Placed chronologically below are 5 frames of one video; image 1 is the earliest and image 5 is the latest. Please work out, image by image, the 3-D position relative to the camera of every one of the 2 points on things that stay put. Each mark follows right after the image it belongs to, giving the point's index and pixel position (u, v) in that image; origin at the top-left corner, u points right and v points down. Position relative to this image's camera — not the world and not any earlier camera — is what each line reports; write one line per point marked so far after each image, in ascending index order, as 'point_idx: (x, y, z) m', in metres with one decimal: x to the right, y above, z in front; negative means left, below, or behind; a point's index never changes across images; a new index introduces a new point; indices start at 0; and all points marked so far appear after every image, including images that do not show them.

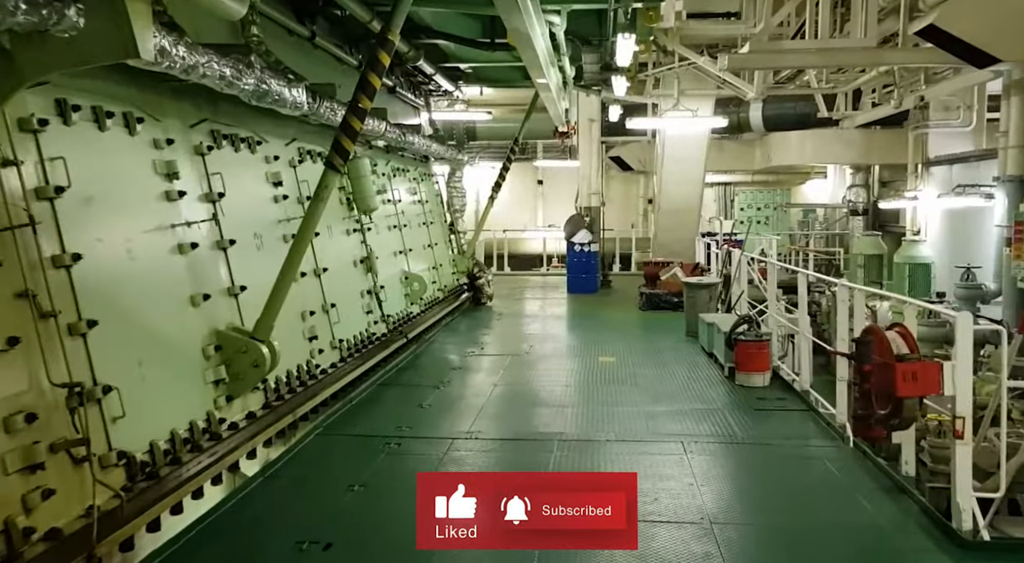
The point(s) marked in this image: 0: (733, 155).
0: (+4.4, +2.5, +14.2) m
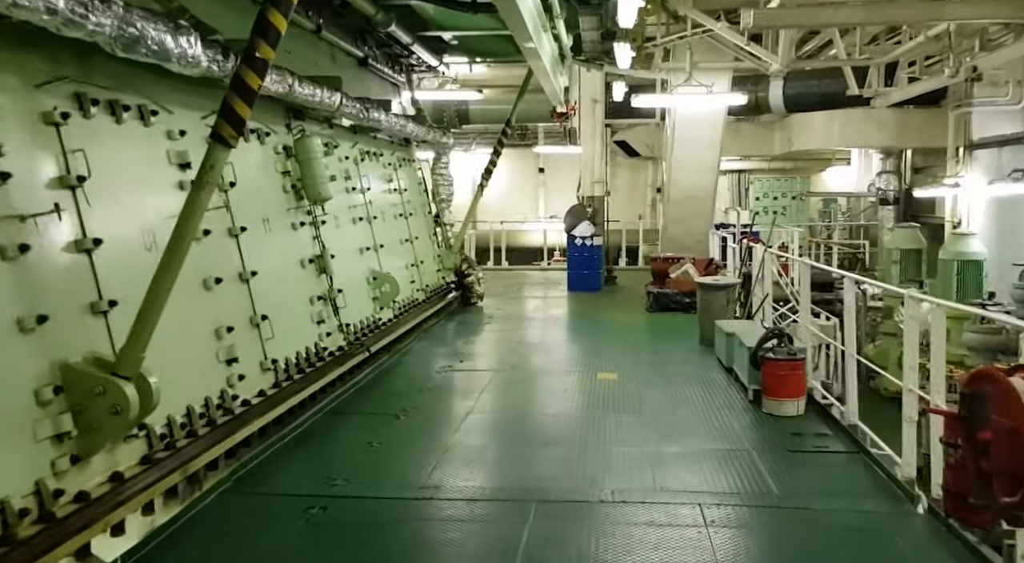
0: (+4.4, +2.6, +13.0) m
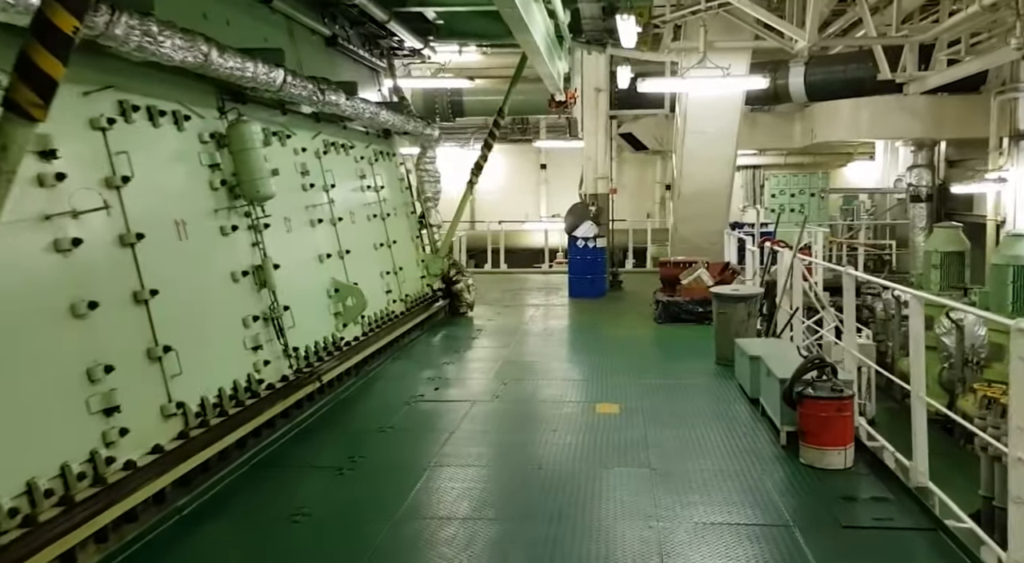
0: (+4.3, +2.5, +11.9) m
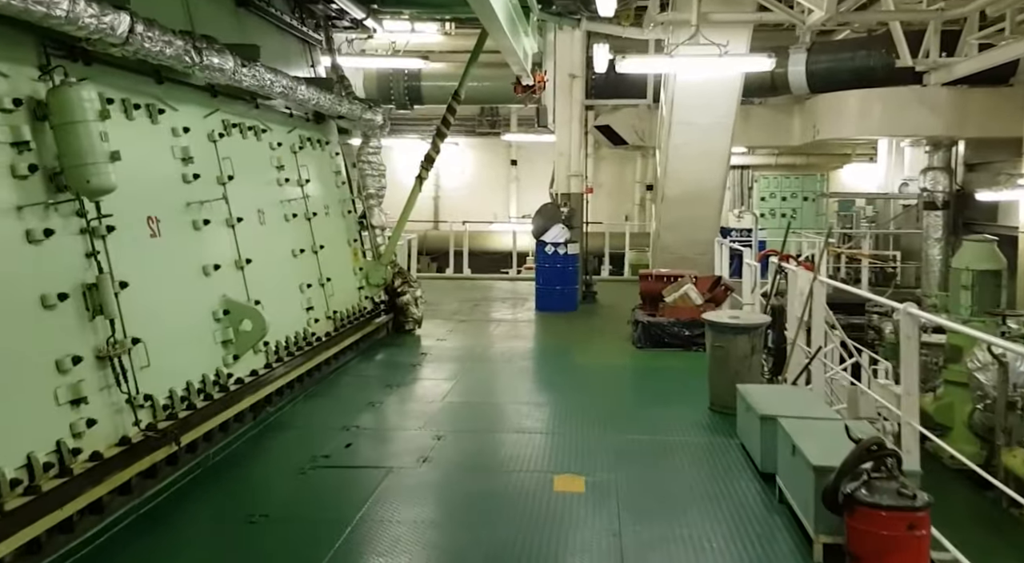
0: (+3.8, +2.3, +10.8) m
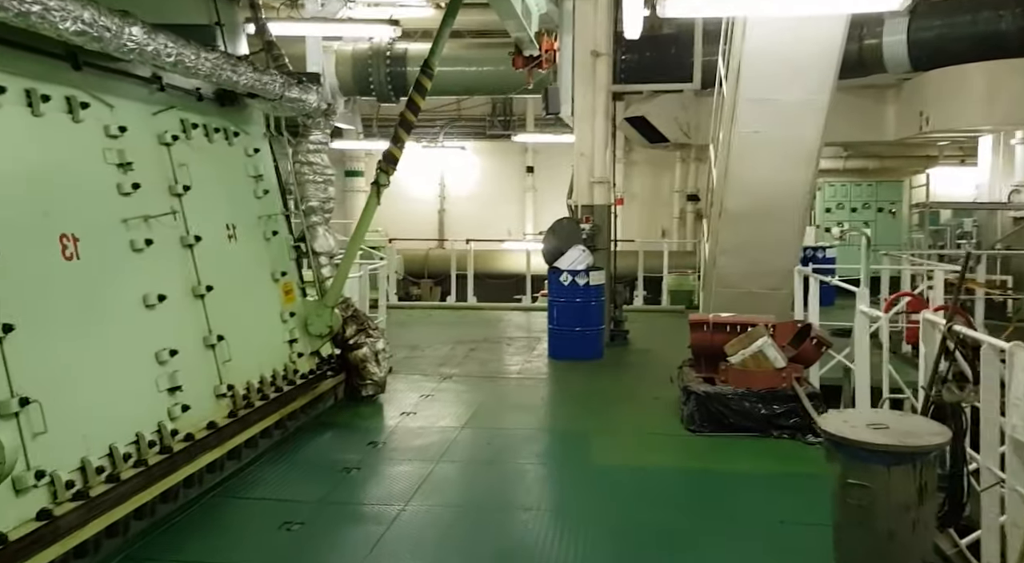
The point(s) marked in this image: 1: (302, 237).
0: (+3.9, +1.9, +8.4) m
1: (-1.6, +0.3, +5.5) m
